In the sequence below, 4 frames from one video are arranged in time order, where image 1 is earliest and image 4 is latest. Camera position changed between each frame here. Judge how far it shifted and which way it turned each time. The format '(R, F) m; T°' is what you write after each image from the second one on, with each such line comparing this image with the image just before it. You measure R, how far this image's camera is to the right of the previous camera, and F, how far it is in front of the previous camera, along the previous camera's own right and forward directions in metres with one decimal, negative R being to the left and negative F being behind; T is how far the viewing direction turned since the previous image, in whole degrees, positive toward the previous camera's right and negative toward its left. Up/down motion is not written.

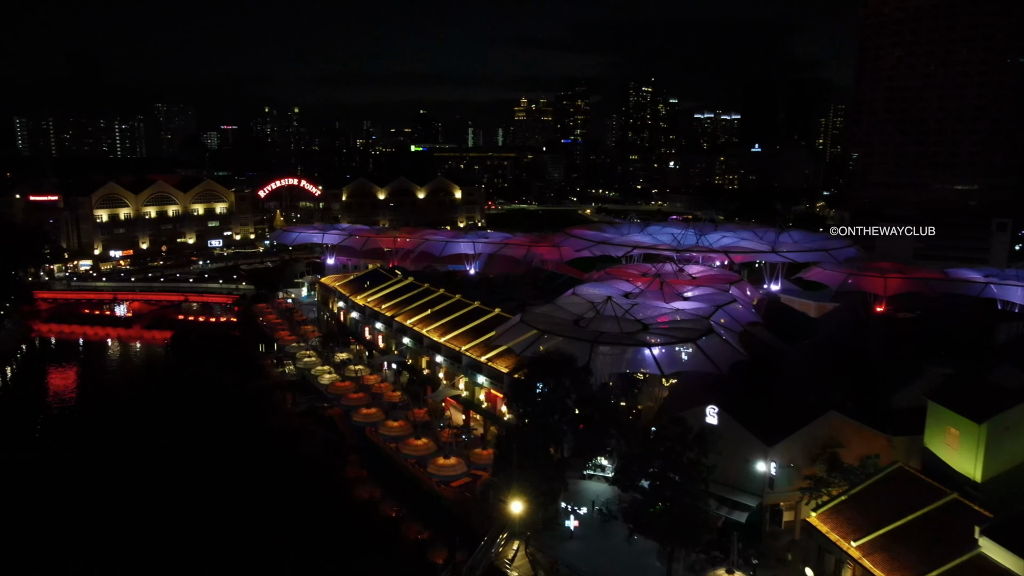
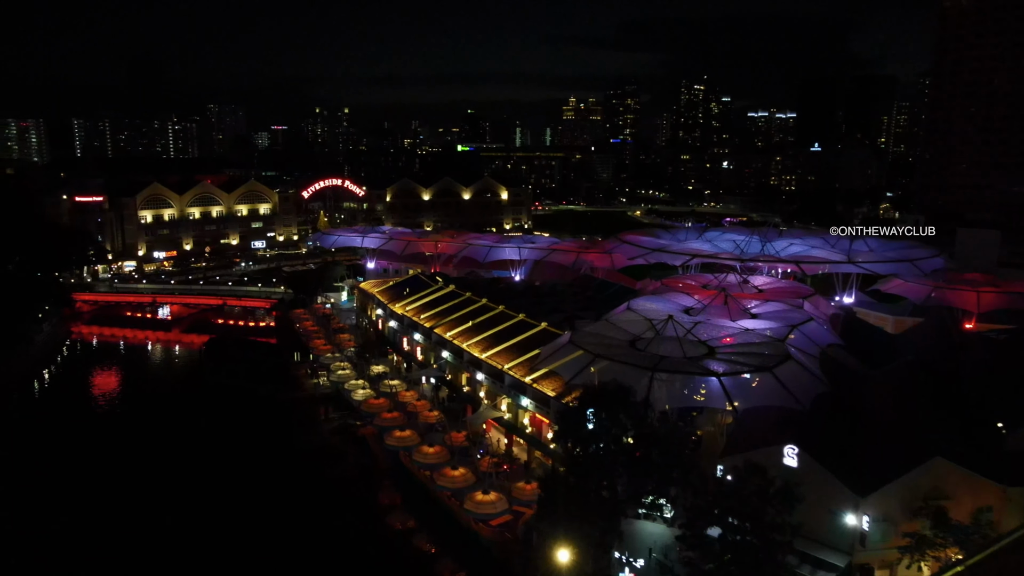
(-0.1, +2.0) m; -4°
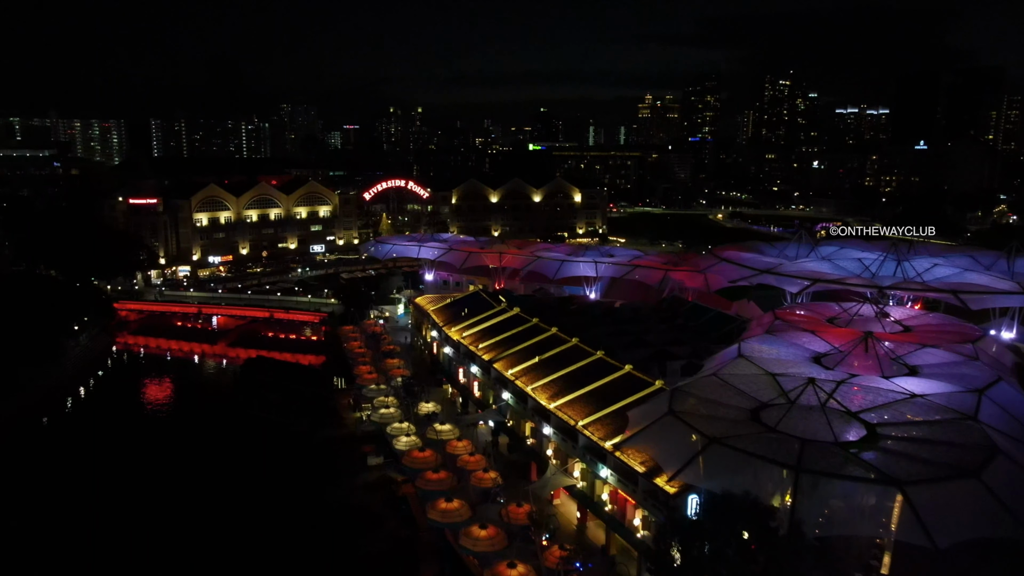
(-0.2, +4.3) m; -6°
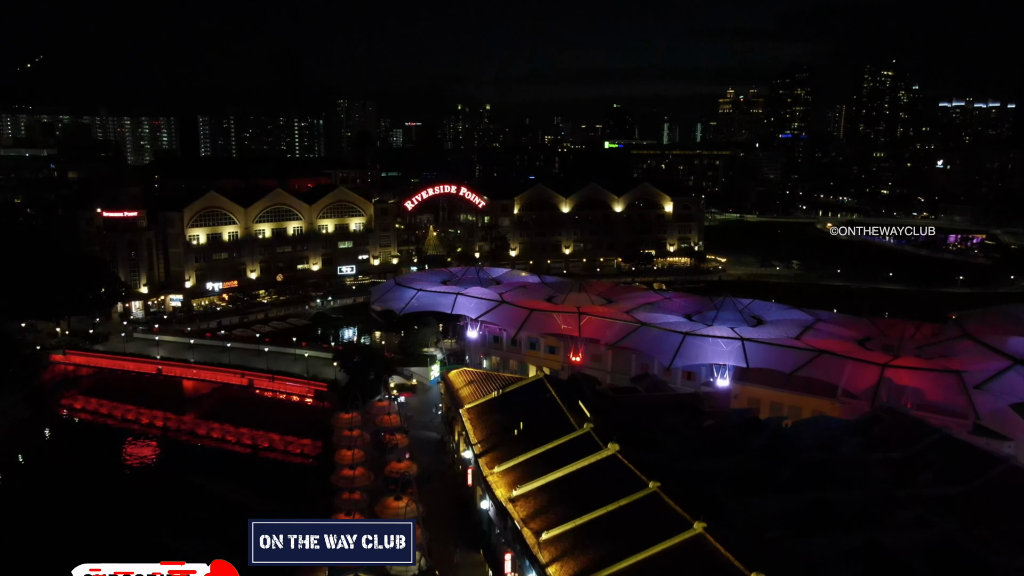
(-0.5, +11.1) m; -5°
